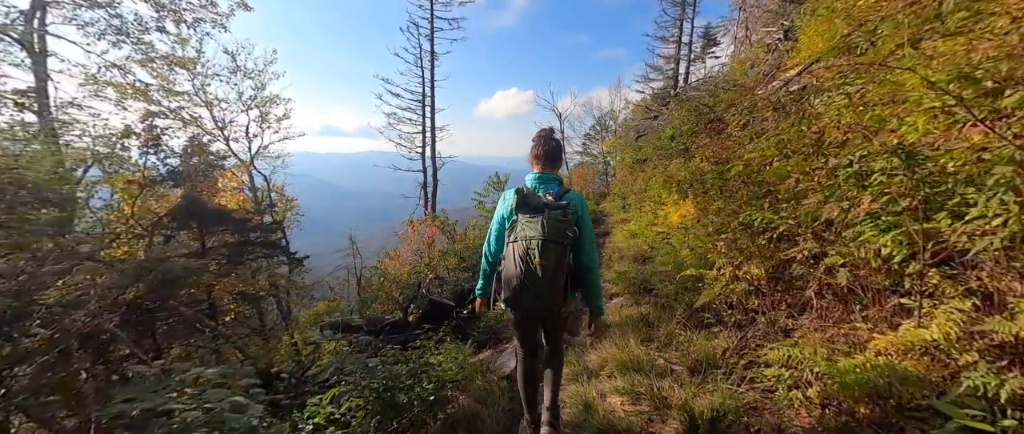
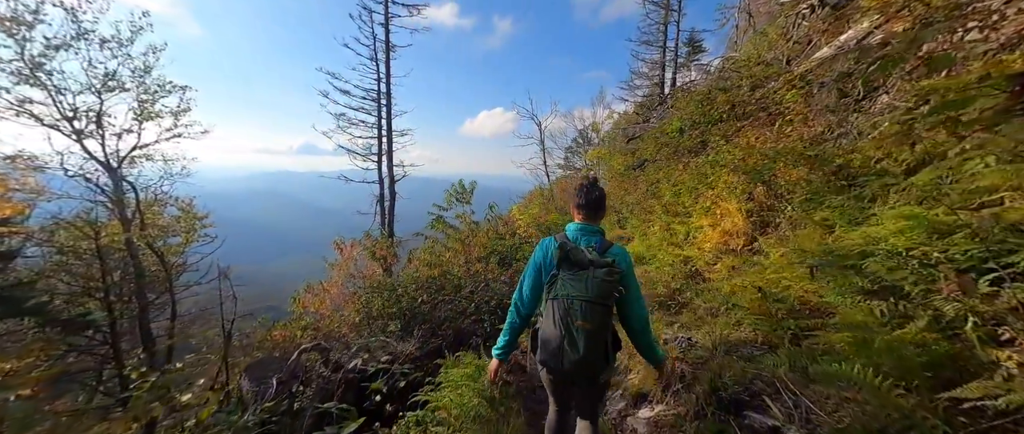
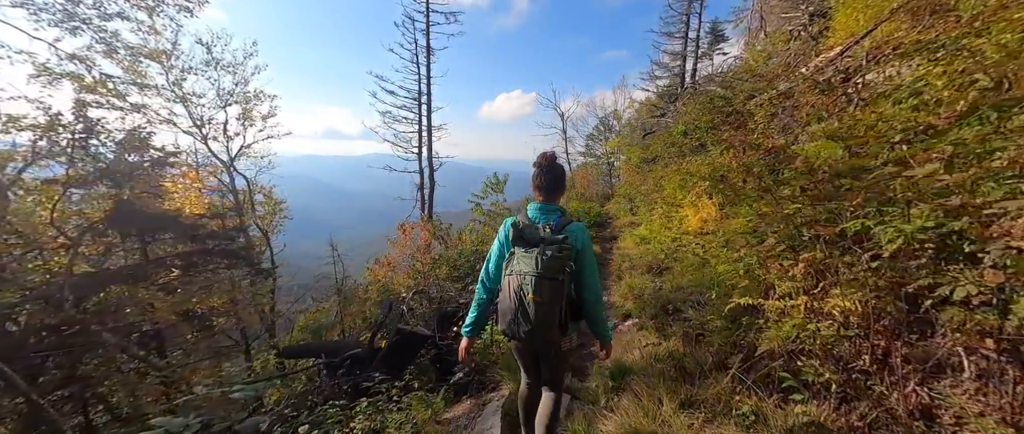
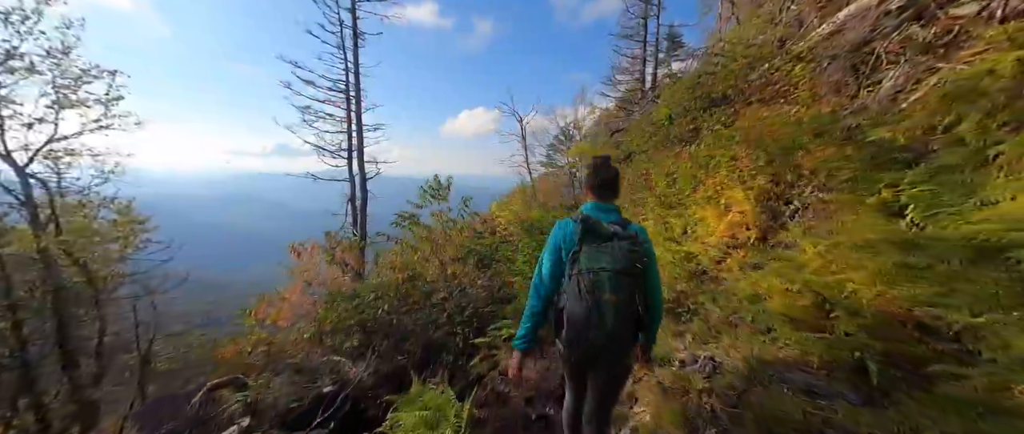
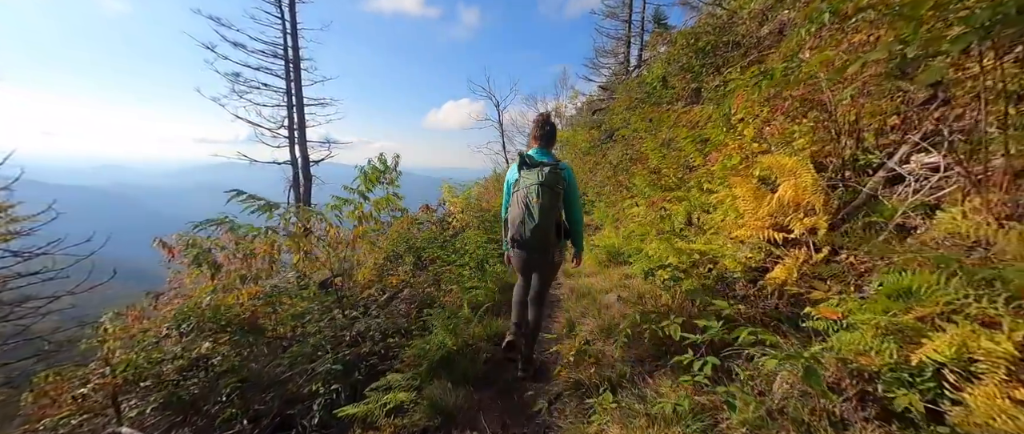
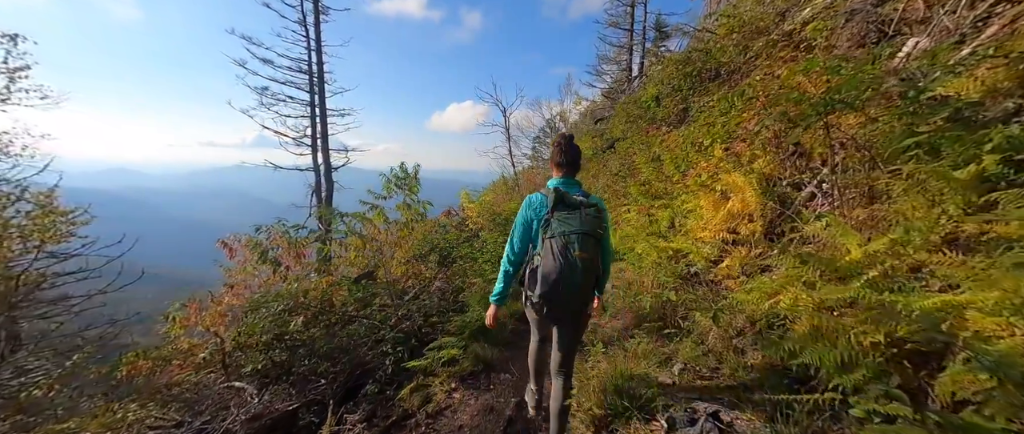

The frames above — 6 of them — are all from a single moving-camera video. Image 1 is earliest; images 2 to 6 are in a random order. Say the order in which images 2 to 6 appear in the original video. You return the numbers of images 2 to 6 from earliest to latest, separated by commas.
3, 2, 4, 6, 5
